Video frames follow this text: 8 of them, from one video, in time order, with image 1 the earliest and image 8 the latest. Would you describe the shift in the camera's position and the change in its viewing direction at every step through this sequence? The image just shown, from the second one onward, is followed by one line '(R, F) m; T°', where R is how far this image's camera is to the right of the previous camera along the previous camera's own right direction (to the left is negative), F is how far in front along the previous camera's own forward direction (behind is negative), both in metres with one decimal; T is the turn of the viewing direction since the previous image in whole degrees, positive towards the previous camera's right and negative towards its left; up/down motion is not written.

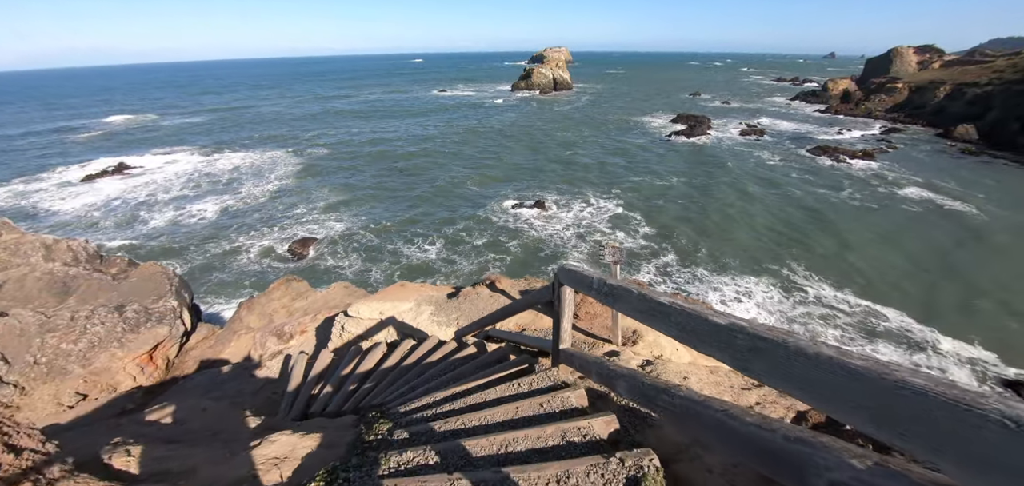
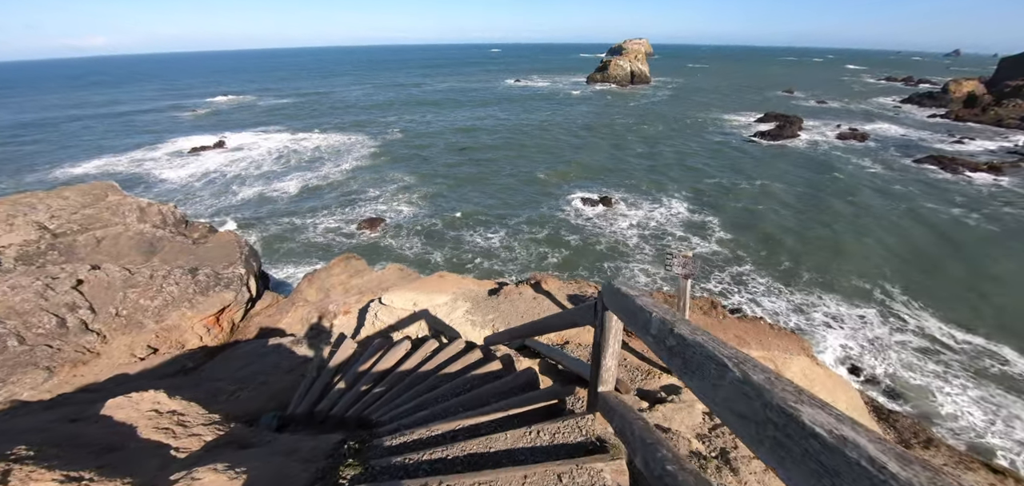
(+0.2, +0.8) m; -8°
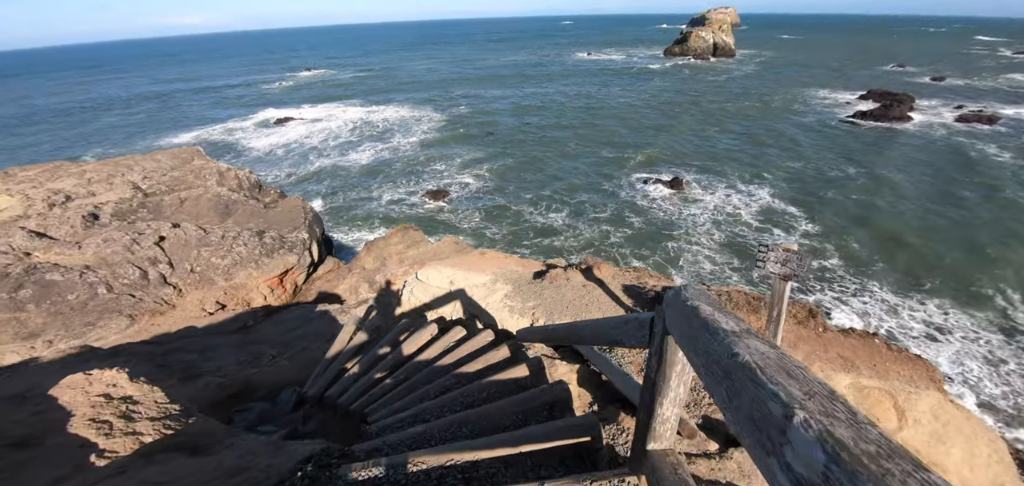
(+0.2, +0.8) m; -8°
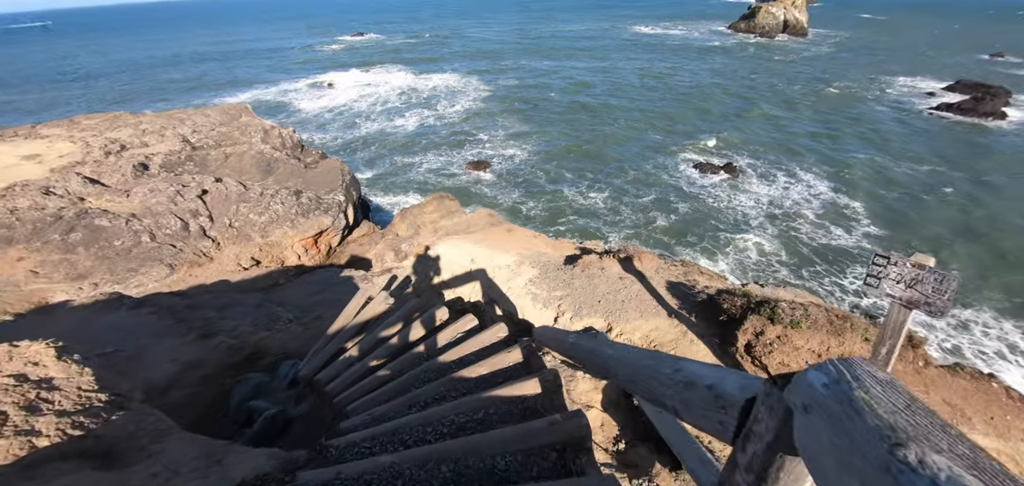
(+0.1, +0.6) m; -5°
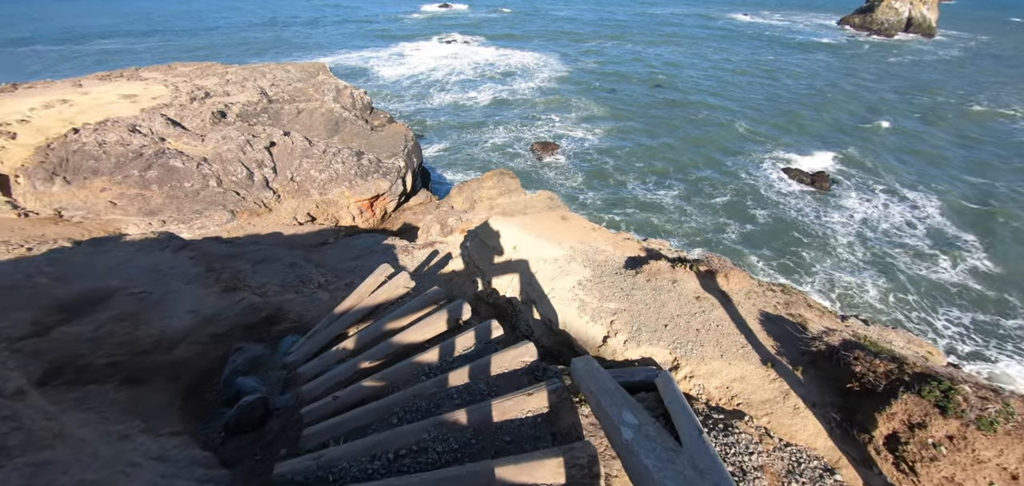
(+0.1, +0.9) m; -8°
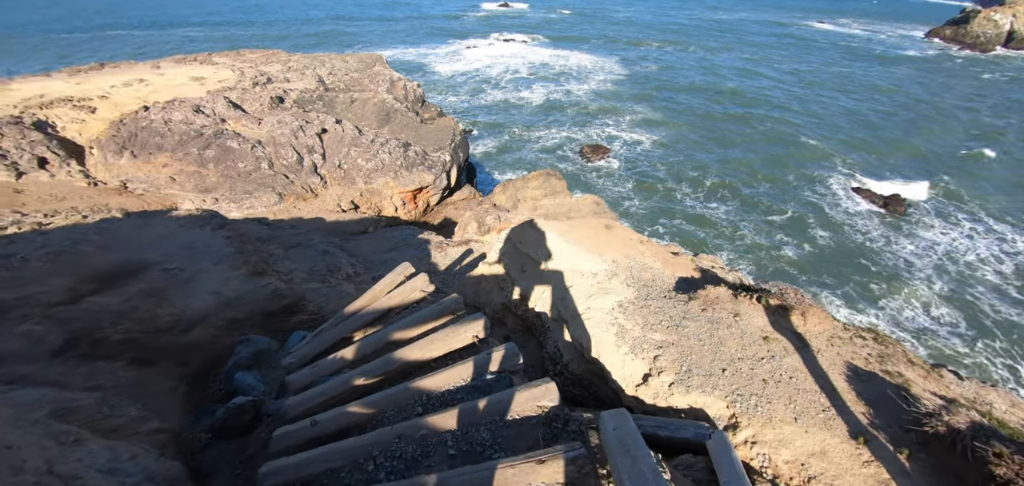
(+0.1, +0.5) m; -6°
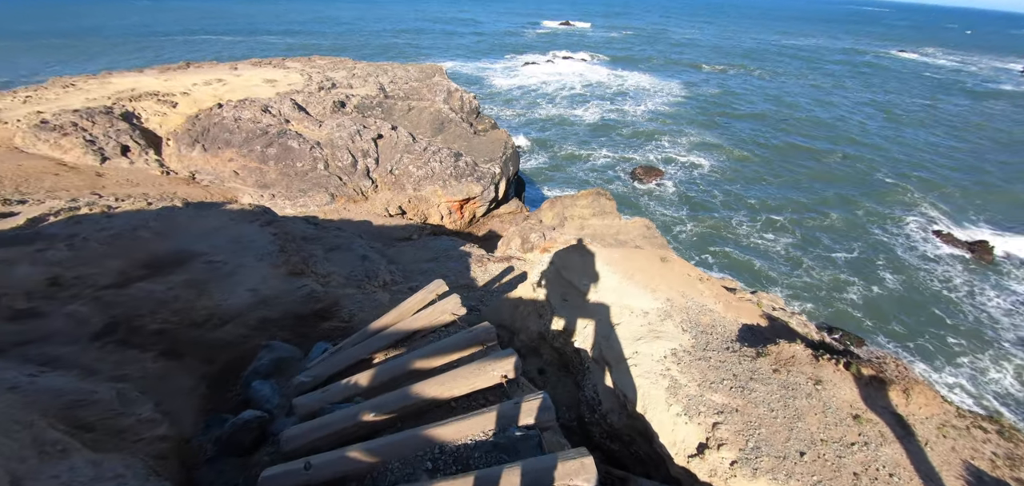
(0.0, +0.3) m; -6°
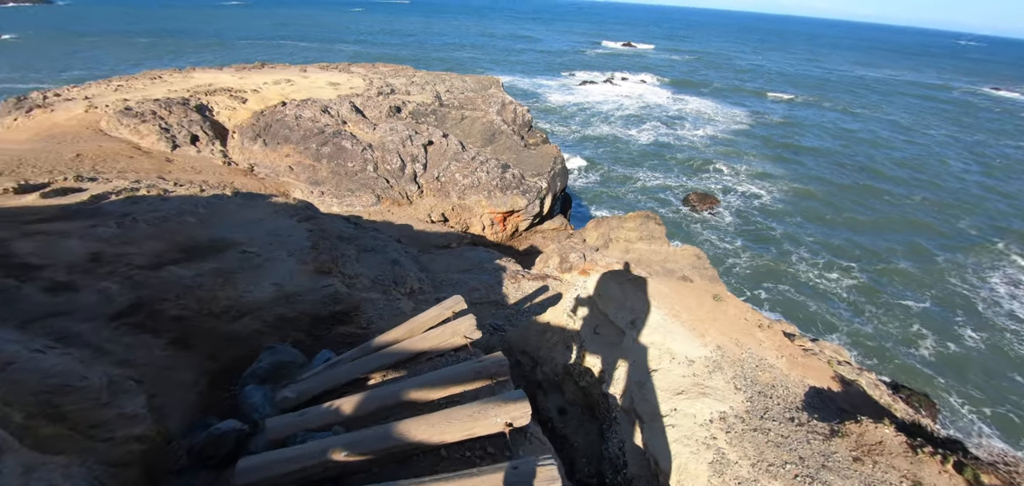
(+0.1, +0.4) m; -6°
